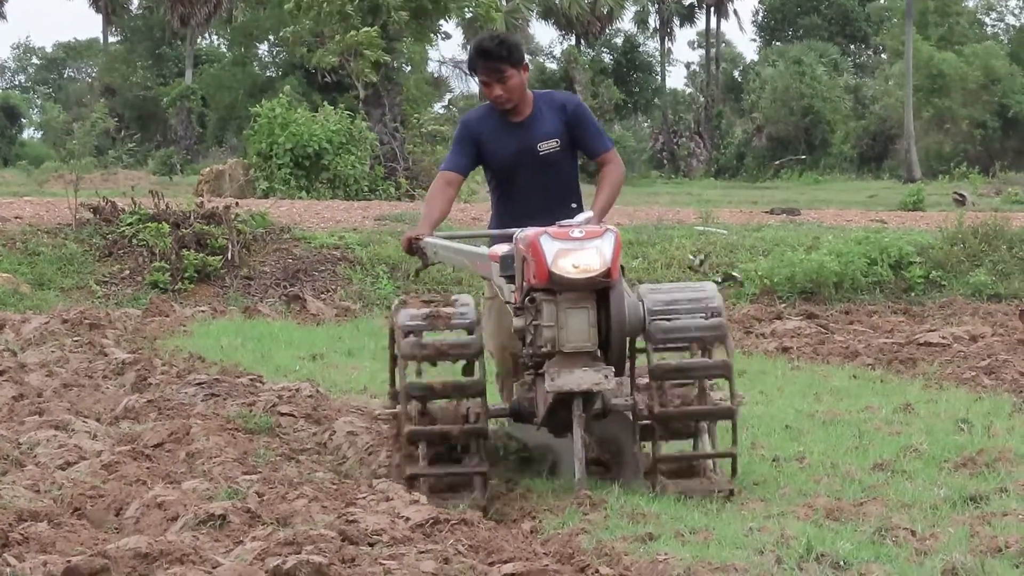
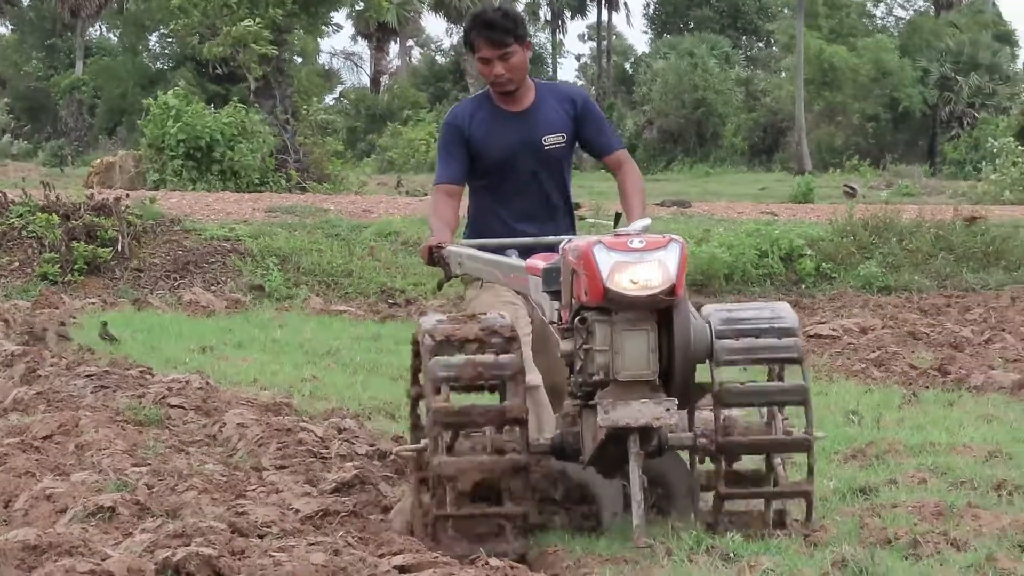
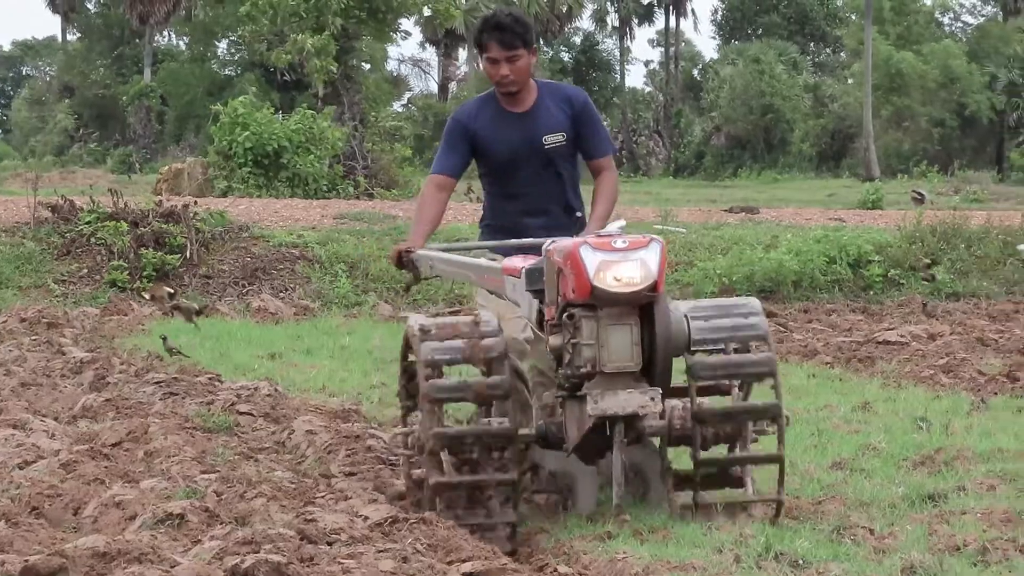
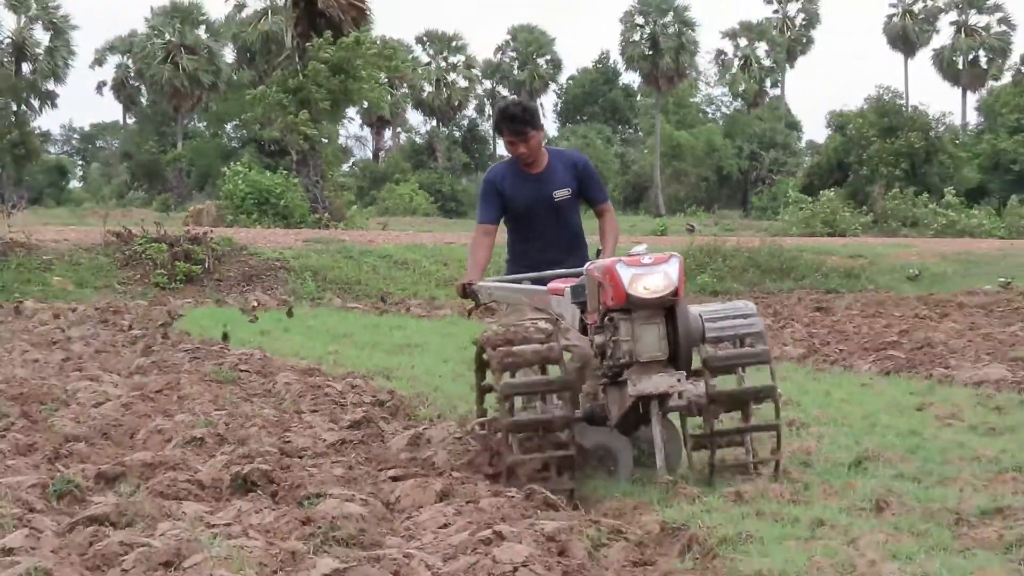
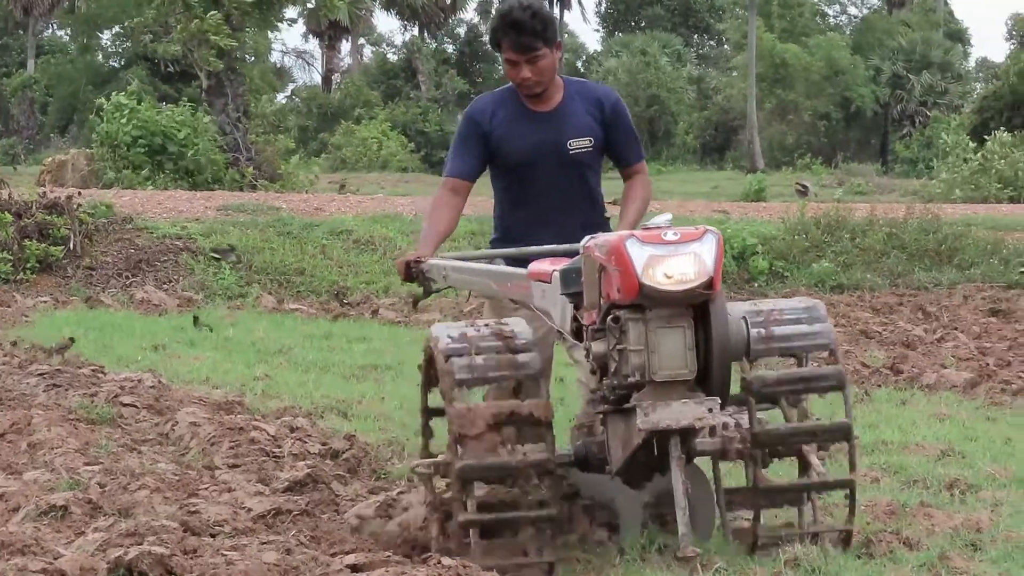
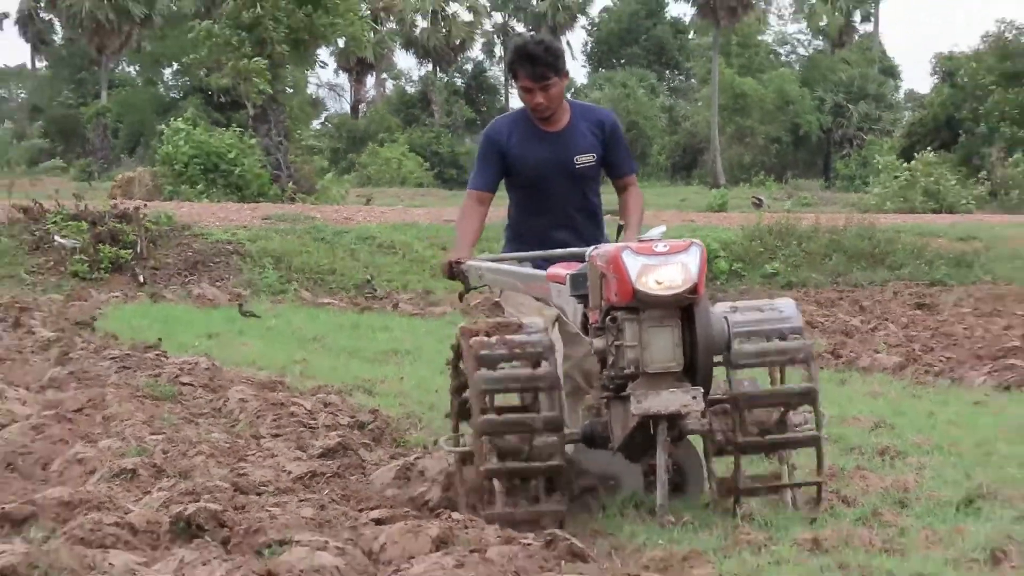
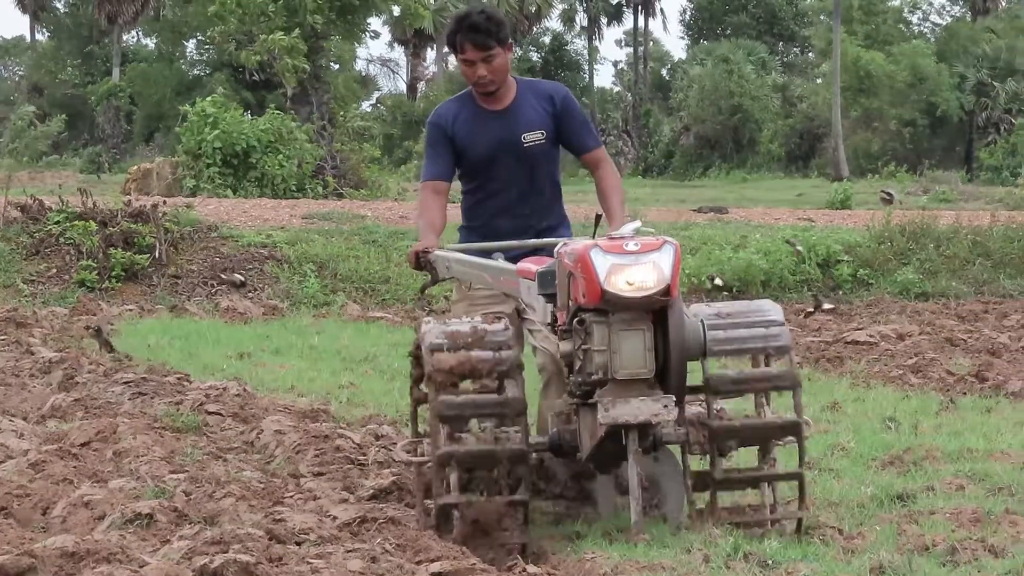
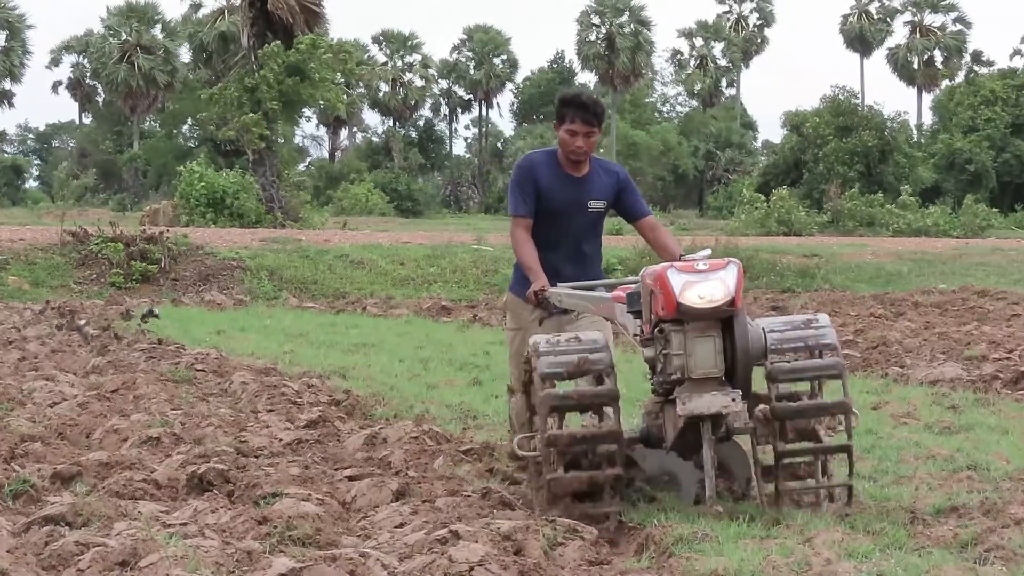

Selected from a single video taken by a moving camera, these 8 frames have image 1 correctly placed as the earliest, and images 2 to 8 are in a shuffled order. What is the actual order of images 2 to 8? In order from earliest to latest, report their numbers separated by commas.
3, 7, 2, 5, 6, 4, 8
